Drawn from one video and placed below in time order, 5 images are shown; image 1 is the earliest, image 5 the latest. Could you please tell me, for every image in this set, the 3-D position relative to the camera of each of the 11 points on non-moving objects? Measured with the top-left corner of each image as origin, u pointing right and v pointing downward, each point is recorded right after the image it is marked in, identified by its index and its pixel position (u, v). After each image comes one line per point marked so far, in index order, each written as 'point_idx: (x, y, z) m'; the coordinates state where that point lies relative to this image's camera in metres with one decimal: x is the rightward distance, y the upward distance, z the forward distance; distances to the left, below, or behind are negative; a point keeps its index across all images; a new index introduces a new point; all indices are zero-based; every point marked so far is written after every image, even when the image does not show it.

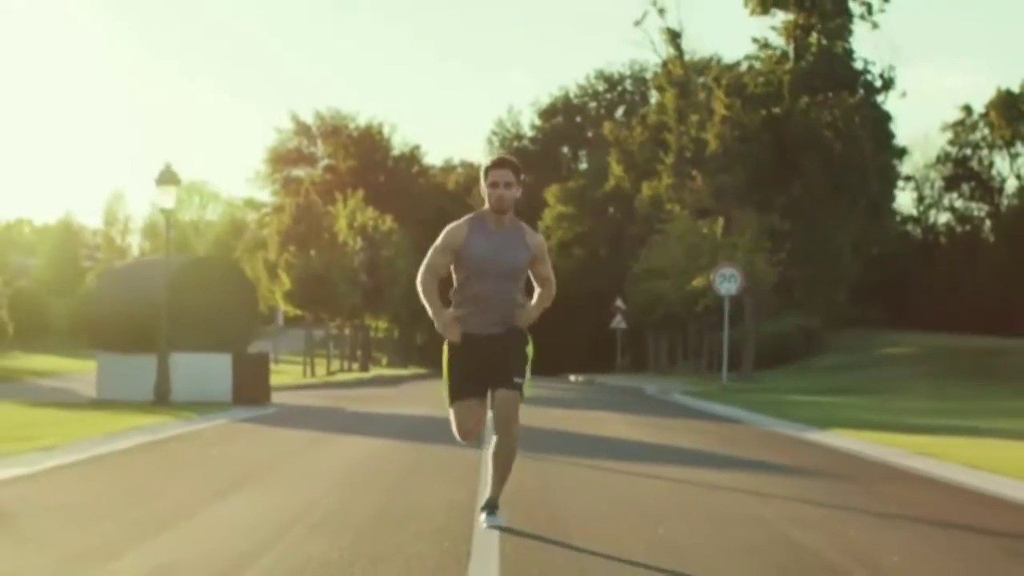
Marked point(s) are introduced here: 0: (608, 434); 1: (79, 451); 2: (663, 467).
0: (+1.3, -1.7, +19.1) m
1: (-4.4, -1.6, +15.9) m
2: (+1.4, -1.5, +13.7) m
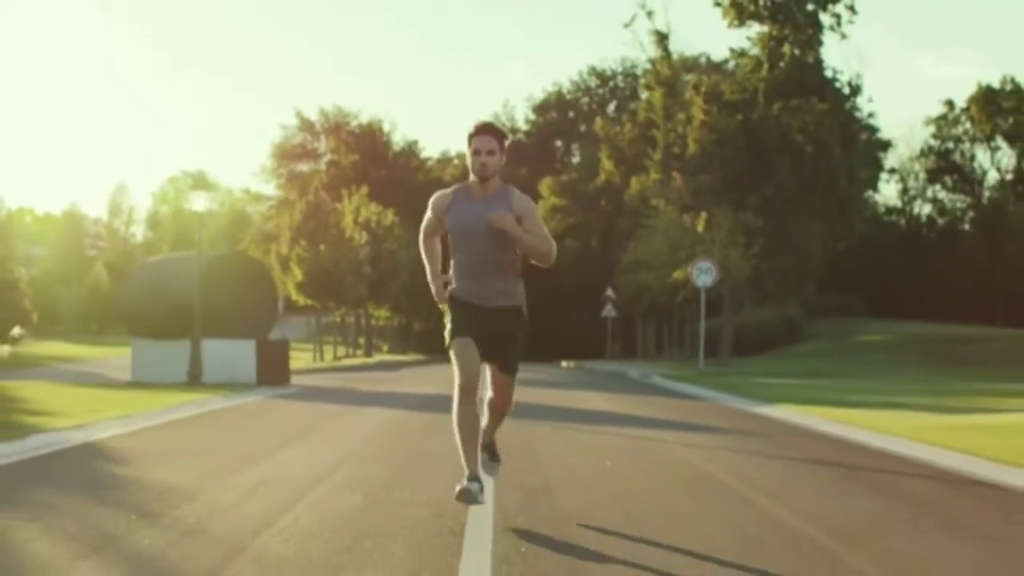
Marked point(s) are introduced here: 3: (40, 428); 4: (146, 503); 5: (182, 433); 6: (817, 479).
0: (+1.2, -1.7, +22.7) m
1: (-4.5, -1.6, +19.5) m
2: (+1.3, -1.5, +17.3) m
3: (-5.4, -1.6, +18.4) m
4: (-2.0, -1.2, +9.0) m
5: (-3.3, -1.5, +16.5) m
6: (+2.3, -1.4, +12.2) m
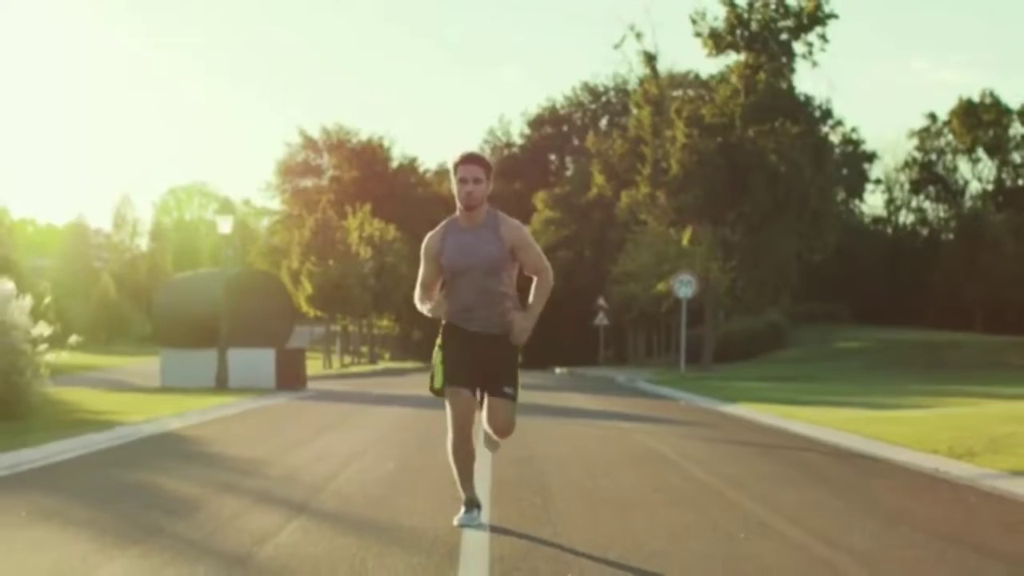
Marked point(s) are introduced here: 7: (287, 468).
0: (+1.1, -1.9, +26.3) m
1: (-4.5, -1.8, +23.1) m
2: (+1.2, -1.7, +20.9) m
3: (-5.5, -1.9, +22.0) m
4: (-2.1, -1.4, +12.6) m
5: (-3.4, -1.7, +20.1) m
6: (+2.2, -1.6, +15.9) m
7: (-1.7, -1.4, +12.5) m
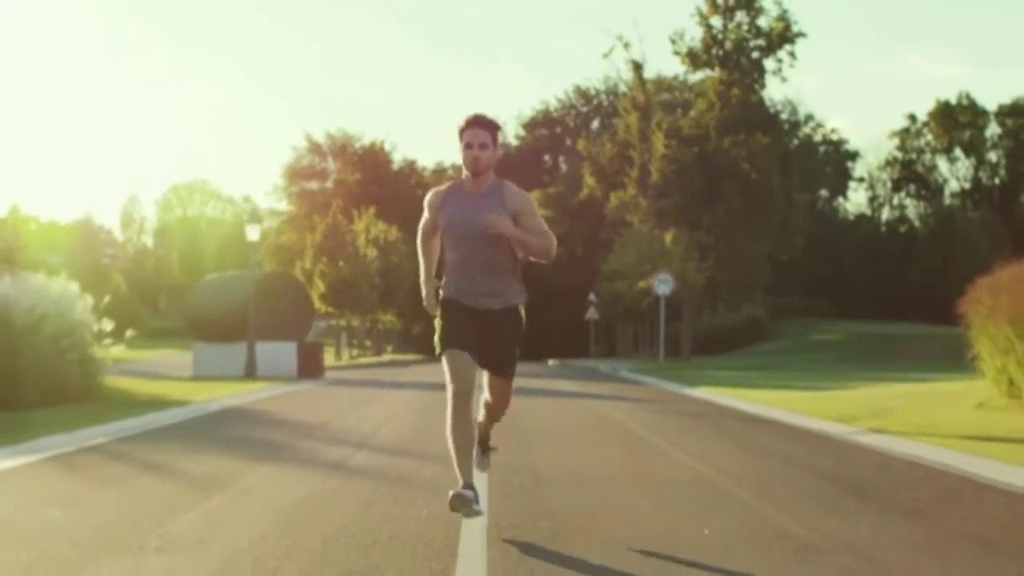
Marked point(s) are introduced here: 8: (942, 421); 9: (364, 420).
0: (+1.0, -2.0, +31.1) m
1: (-4.7, -1.9, +28.0) m
2: (+1.1, -1.8, +25.7) m
3: (-5.6, -1.9, +26.8) m
4: (-2.2, -1.5, +17.4) m
5: (-3.5, -1.8, +24.9) m
6: (+2.1, -1.7, +20.7) m
7: (-1.8, -1.5, +17.3) m
8: (+5.1, -1.6, +19.5) m
9: (-1.8, -1.6, +20.2) m
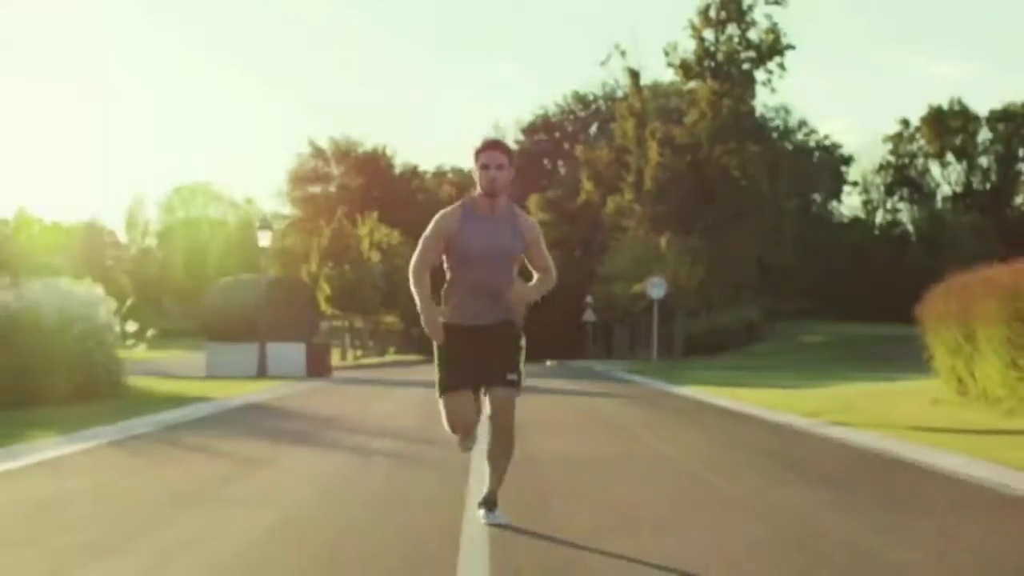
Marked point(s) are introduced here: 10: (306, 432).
0: (+0.9, -2.0, +33.2) m
1: (-4.7, -2.0, +30.0) m
2: (+1.1, -1.9, +27.8) m
3: (-5.6, -2.0, +28.9) m
4: (-2.2, -1.6, +19.5) m
5: (-3.6, -1.8, +27.0) m
6: (+2.1, -1.8, +22.8) m
7: (-1.9, -1.6, +19.4) m
8: (+5.1, -1.7, +21.6) m
9: (-1.9, -1.7, +22.3) m
10: (-2.3, -1.5, +18.1) m
